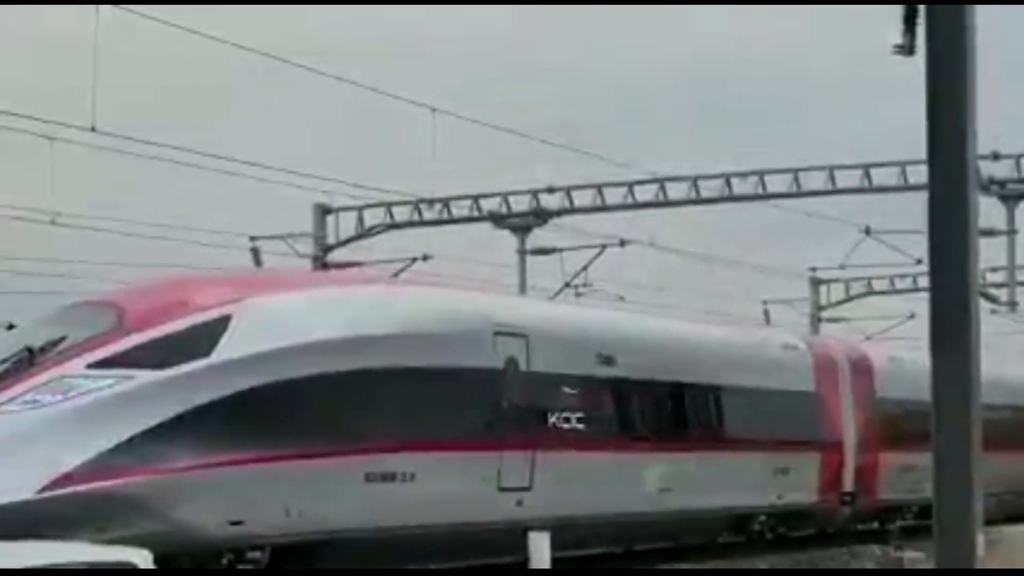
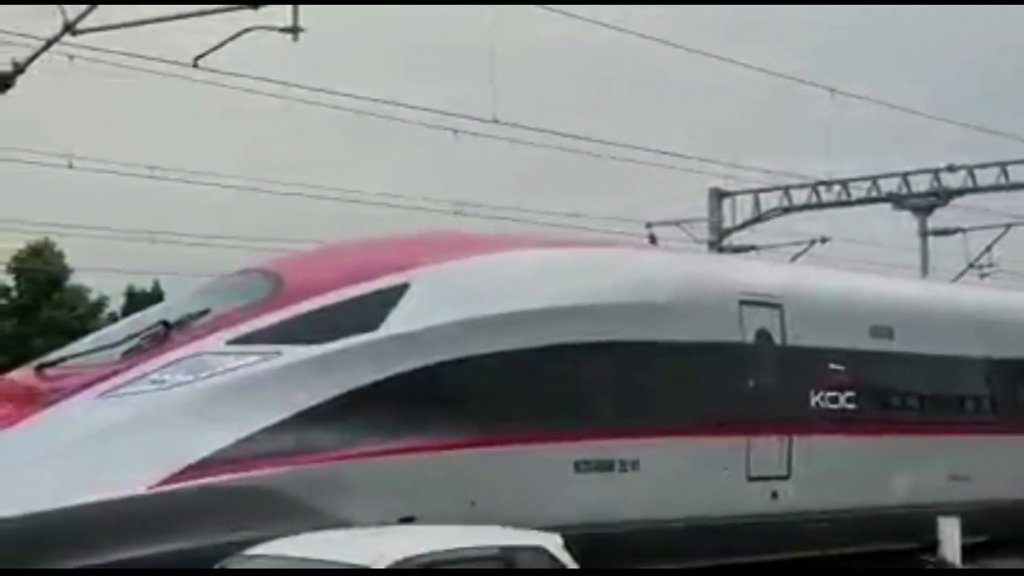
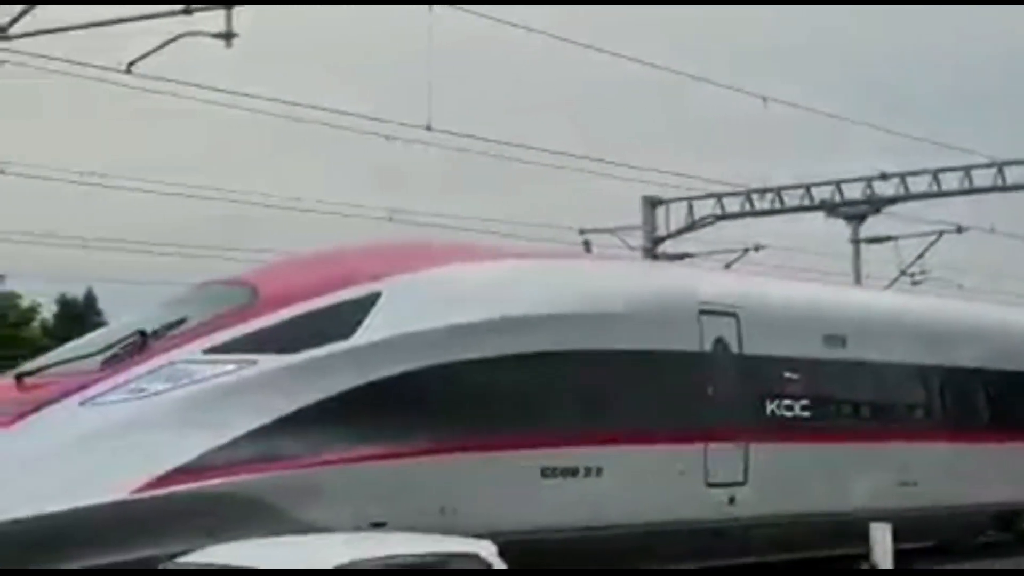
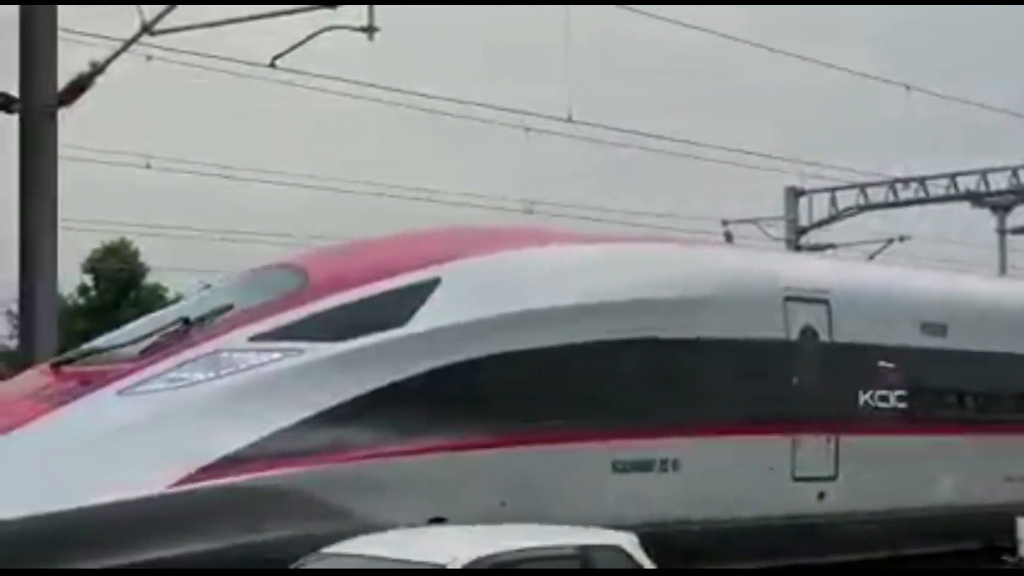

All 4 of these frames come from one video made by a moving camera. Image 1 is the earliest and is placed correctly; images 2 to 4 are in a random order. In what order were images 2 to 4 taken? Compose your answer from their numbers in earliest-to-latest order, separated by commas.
3, 2, 4
